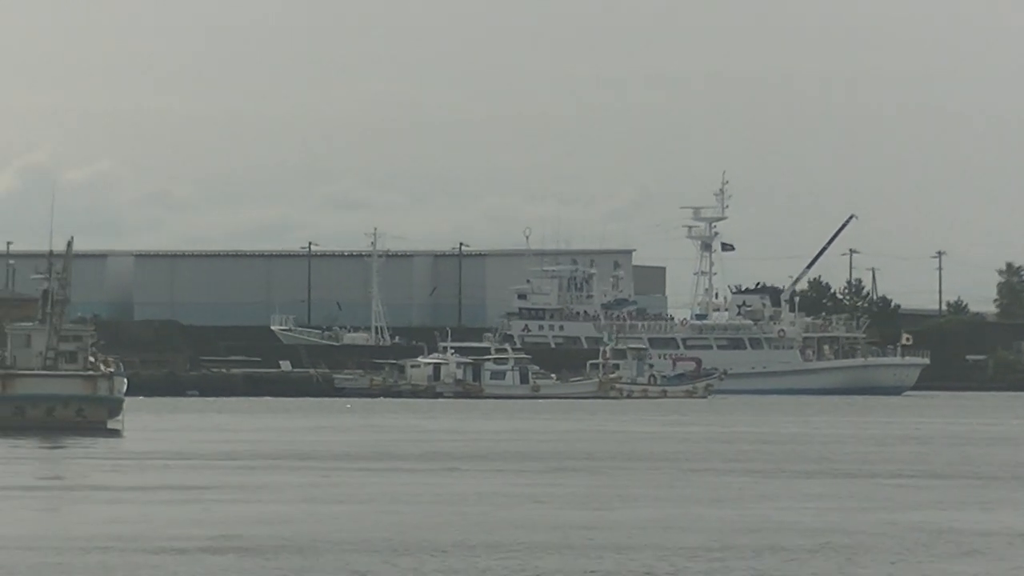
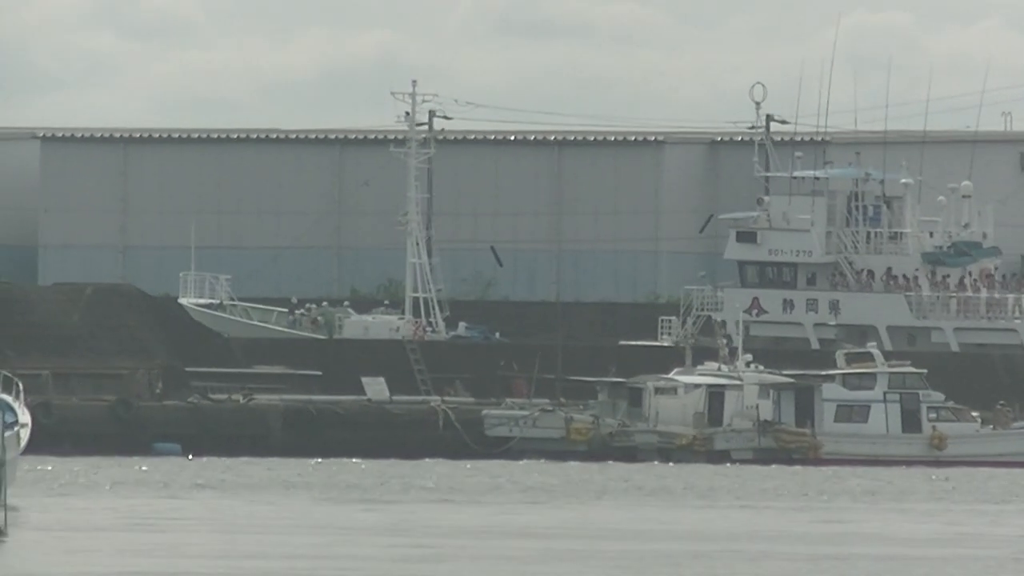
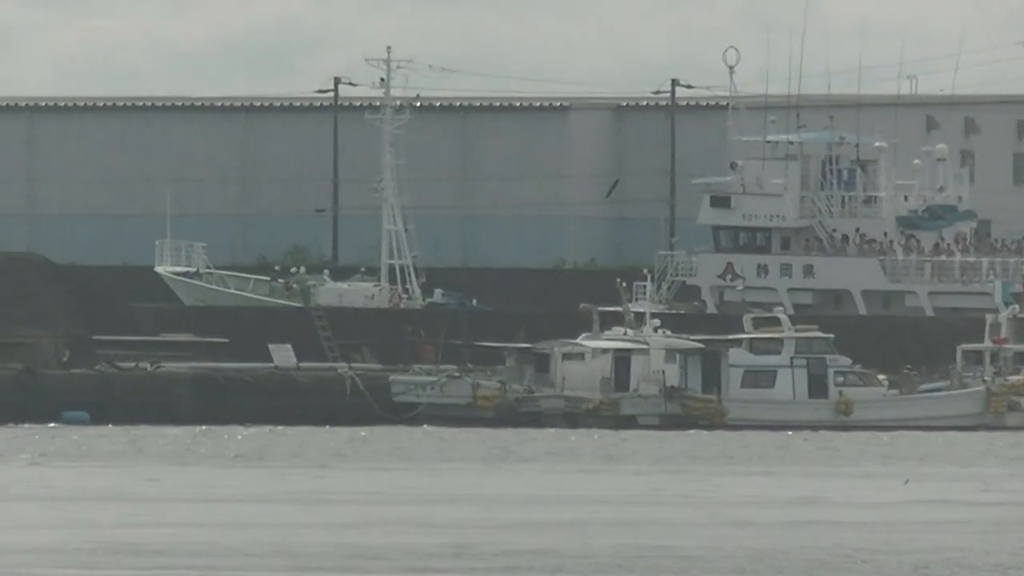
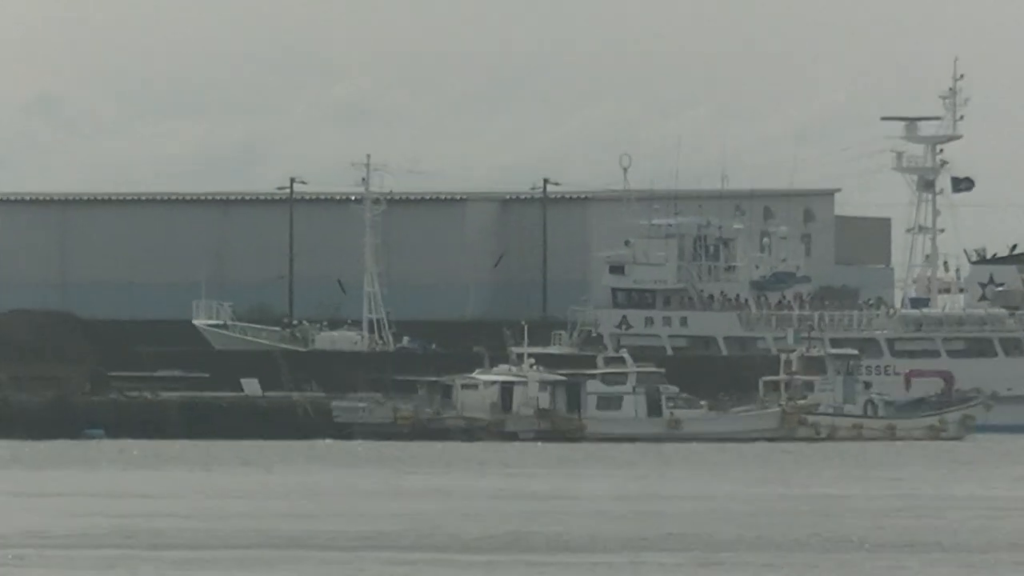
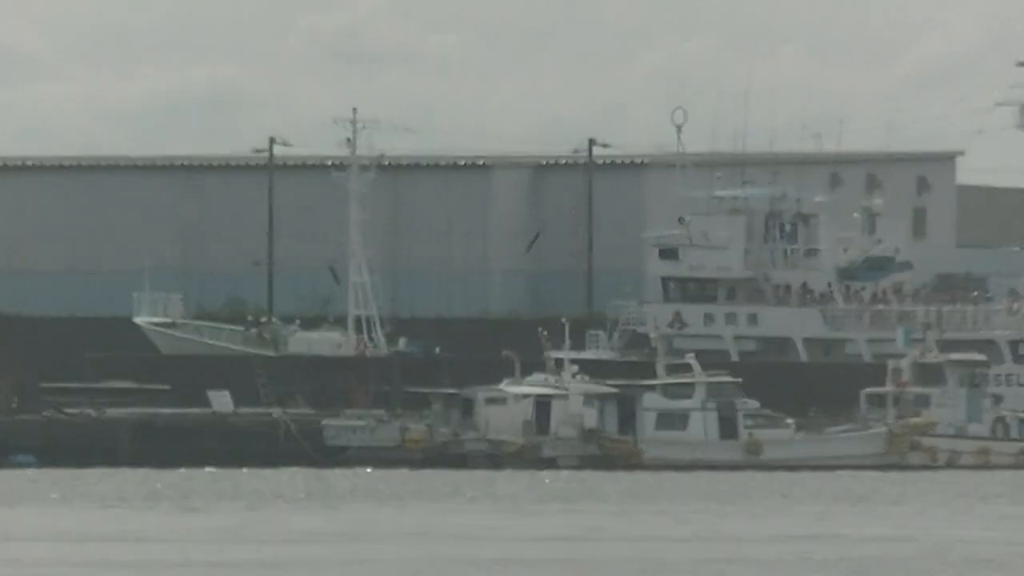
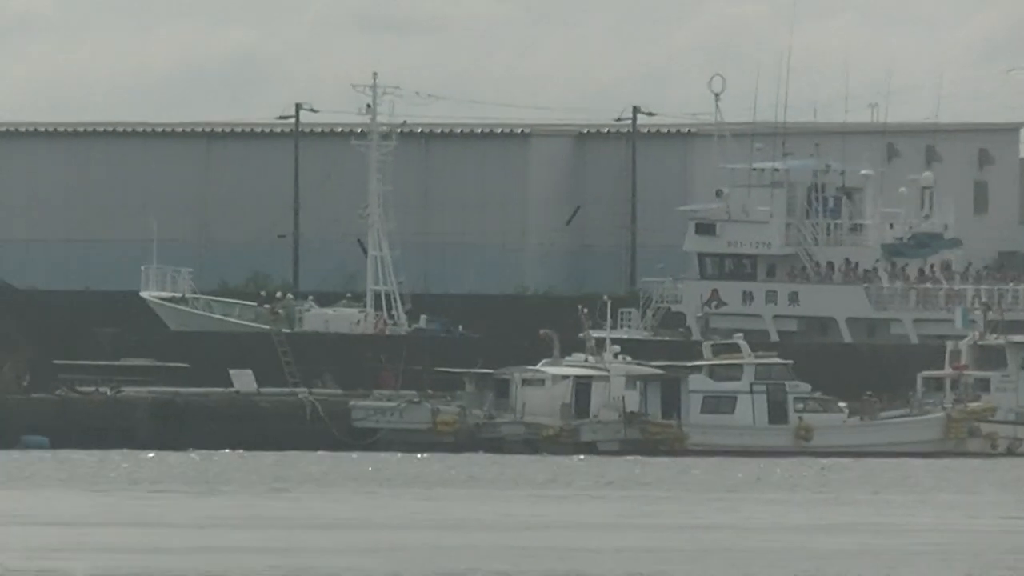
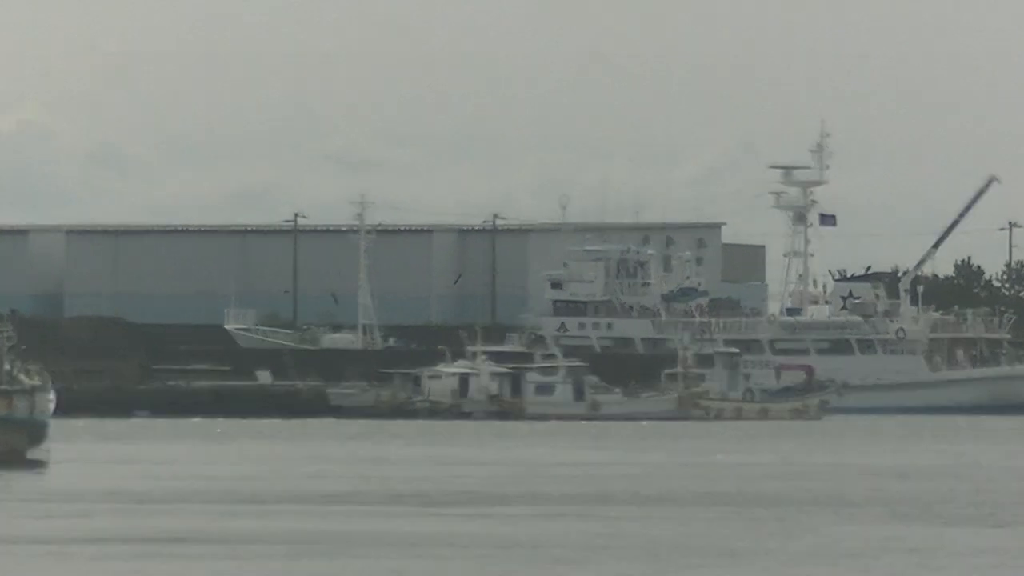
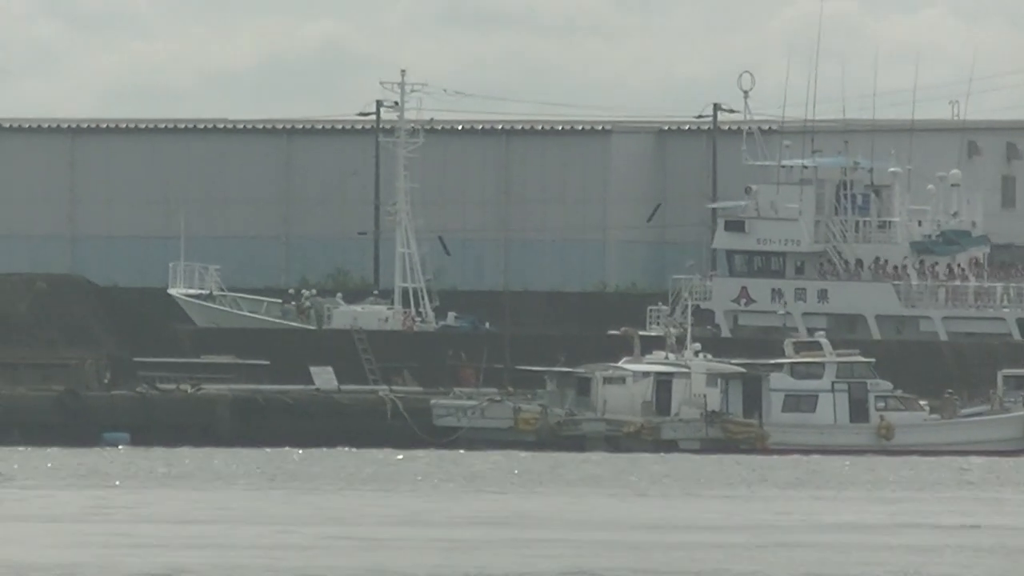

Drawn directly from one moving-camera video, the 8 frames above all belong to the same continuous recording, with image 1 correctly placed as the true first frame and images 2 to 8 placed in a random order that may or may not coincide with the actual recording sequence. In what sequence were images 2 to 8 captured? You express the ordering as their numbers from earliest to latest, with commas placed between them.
7, 4, 5, 6, 3, 8, 2
